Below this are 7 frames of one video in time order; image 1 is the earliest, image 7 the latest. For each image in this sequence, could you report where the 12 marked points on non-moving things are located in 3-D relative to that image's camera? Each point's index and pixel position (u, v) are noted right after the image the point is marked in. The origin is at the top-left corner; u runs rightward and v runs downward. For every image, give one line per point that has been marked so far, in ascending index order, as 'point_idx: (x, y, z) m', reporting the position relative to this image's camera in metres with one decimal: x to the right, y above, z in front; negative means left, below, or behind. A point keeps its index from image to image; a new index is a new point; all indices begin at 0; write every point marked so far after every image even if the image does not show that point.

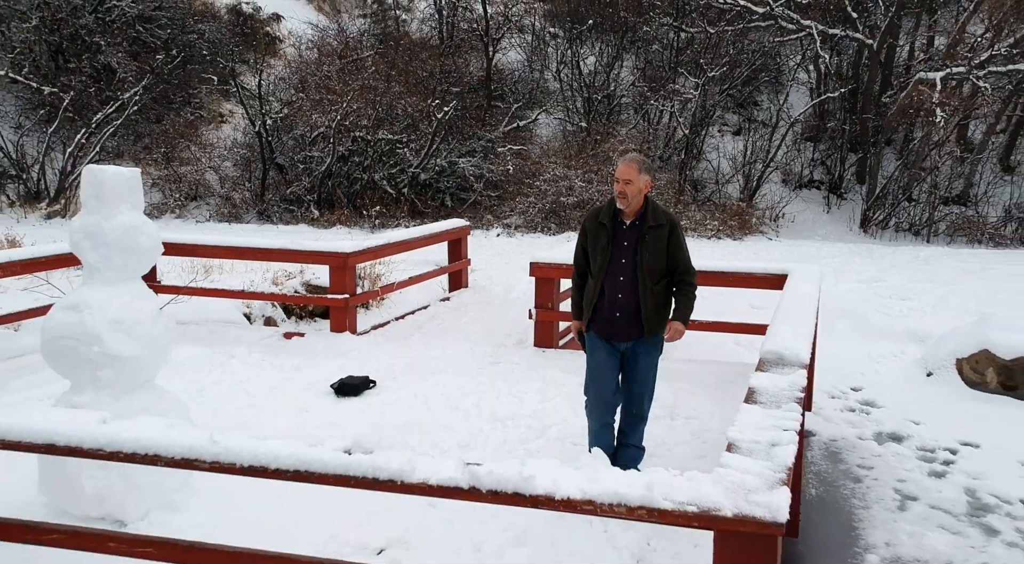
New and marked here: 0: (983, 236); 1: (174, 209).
0: (+6.7, +0.6, +12.6) m
1: (-4.5, +1.0, +11.9) m
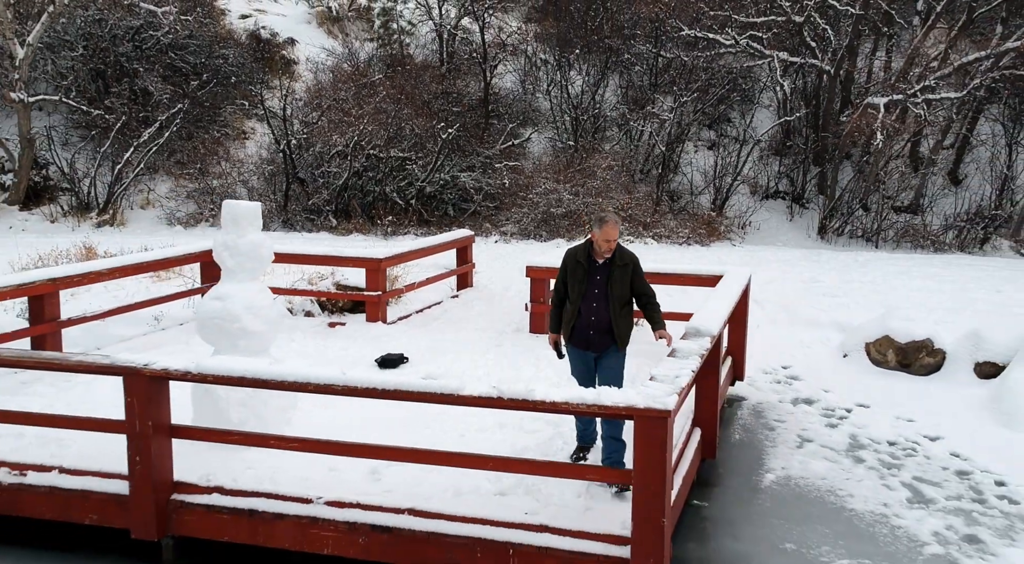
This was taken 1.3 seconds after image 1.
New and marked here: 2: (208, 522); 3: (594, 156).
0: (+6.6, +0.6, +14.2) m
1: (-4.6, +1.0, +13.4) m
2: (-1.4, -1.1, +4.0) m
3: (+1.4, +2.0, +14.5) m
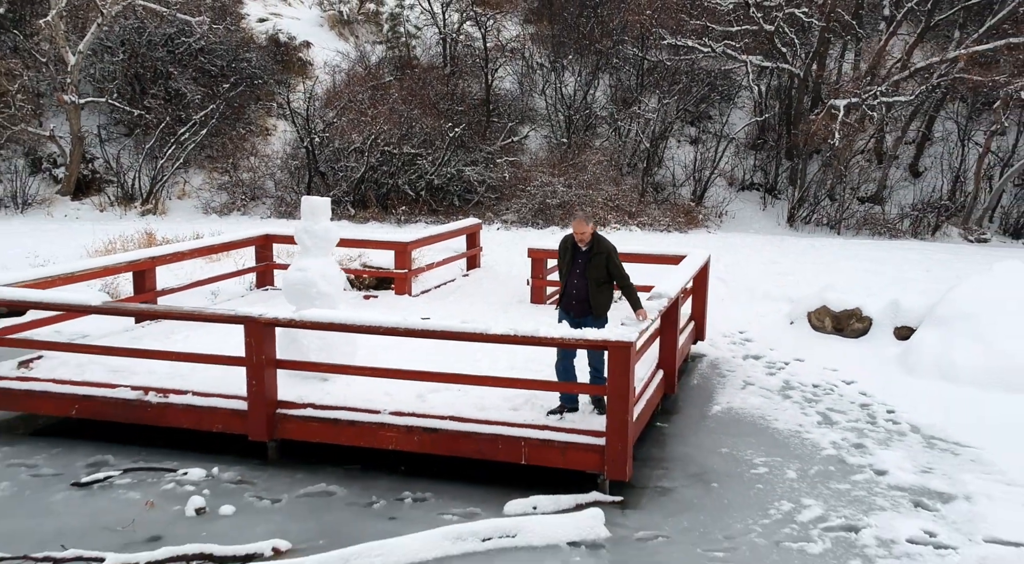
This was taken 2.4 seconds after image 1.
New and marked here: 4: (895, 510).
0: (+6.6, +0.9, +15.8) m
1: (-4.6, +1.3, +15.0) m
2: (-1.3, -0.9, +5.6) m
3: (+1.3, +2.3, +16.0) m
4: (+2.2, -1.3, +5.0) m
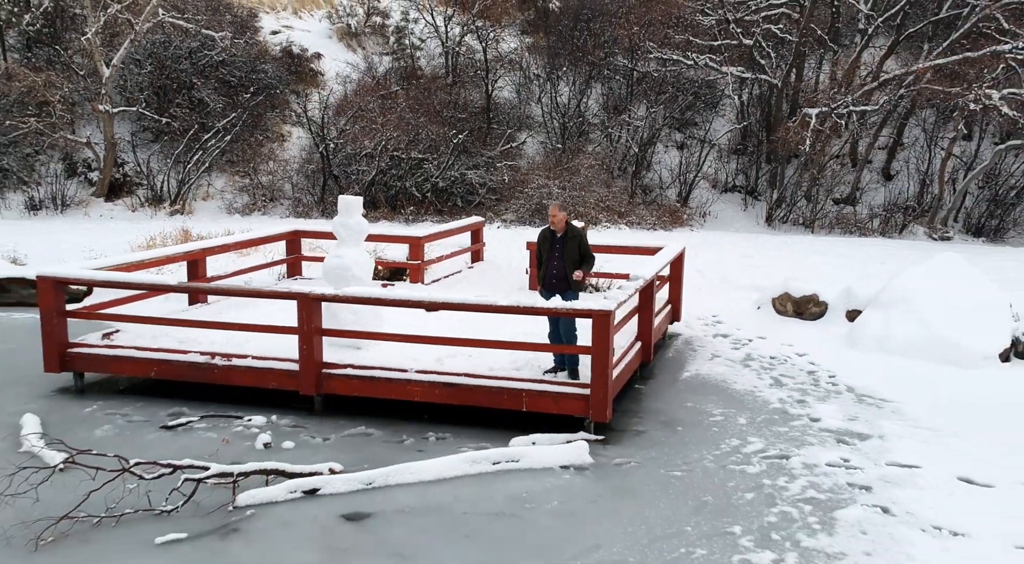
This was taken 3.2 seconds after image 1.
0: (+6.5, +1.0, +17.1) m
1: (-4.6, +1.3, +16.2) m
2: (-1.3, -0.8, +6.8) m
3: (+1.3, +2.4, +17.3) m
4: (+2.2, -1.1, +6.3) m
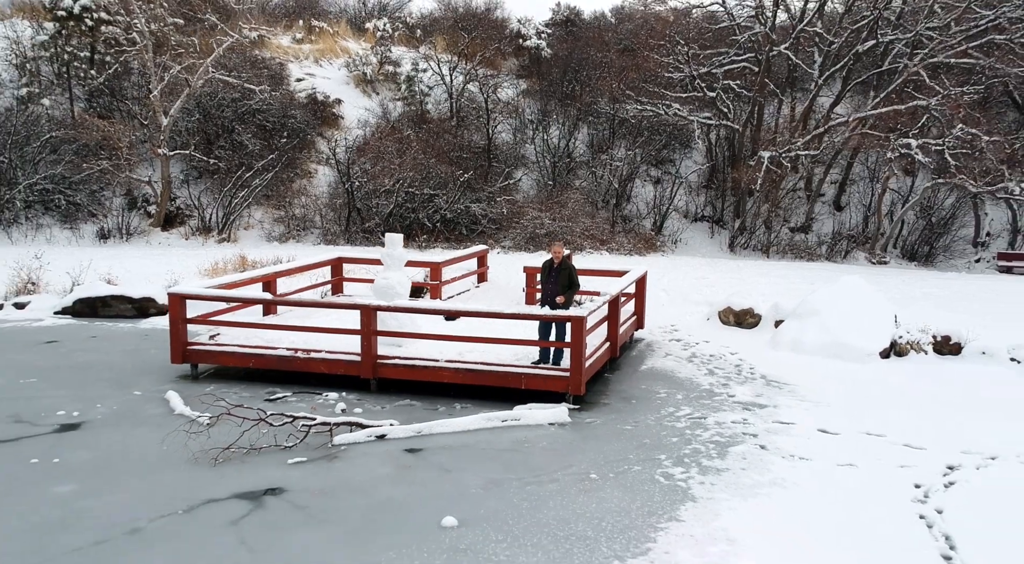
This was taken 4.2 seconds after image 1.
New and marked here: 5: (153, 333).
0: (+6.5, +0.6, +19.9) m
1: (-4.6, +1.0, +18.9) m
2: (-1.3, -0.9, +9.5) m
3: (+1.3, +2.0, +20.1) m
4: (+2.2, -1.3, +9.0) m
5: (-4.8, -0.7, +12.1) m
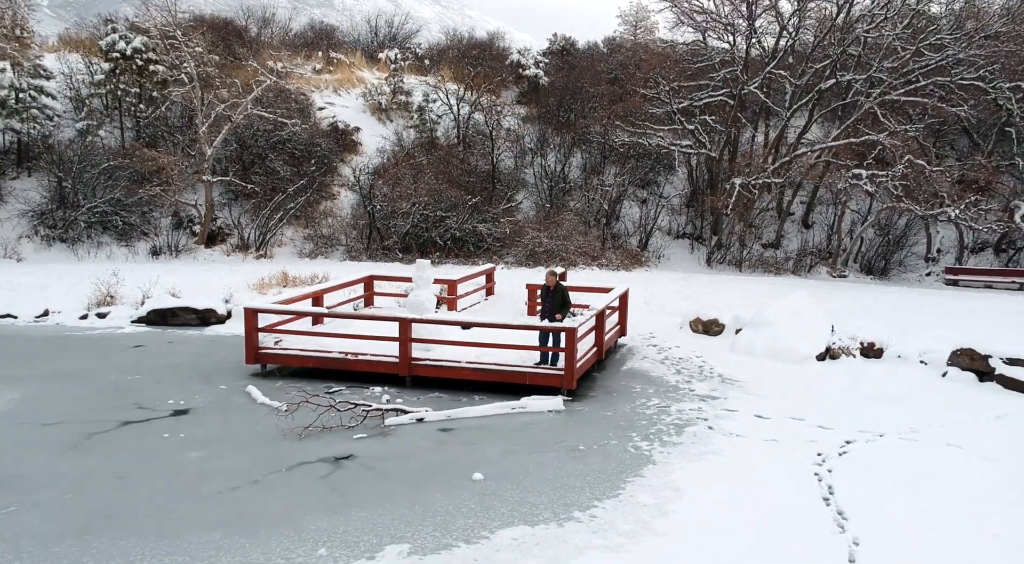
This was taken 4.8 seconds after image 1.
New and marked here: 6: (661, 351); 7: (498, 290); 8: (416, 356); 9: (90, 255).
0: (+6.5, +0.3, +22.4) m
1: (-4.6, +0.7, +21.4) m
2: (-1.2, -1.2, +12.0) m
3: (+1.3, +1.7, +22.6) m
4: (+2.3, -1.5, +11.5) m
5: (-4.8, -0.9, +14.6) m
6: (+2.5, -1.1, +14.6) m
7: (-0.3, -0.2, +17.8) m
8: (-1.3, -1.0, +12.4) m
9: (-9.4, +0.6, +19.8) m
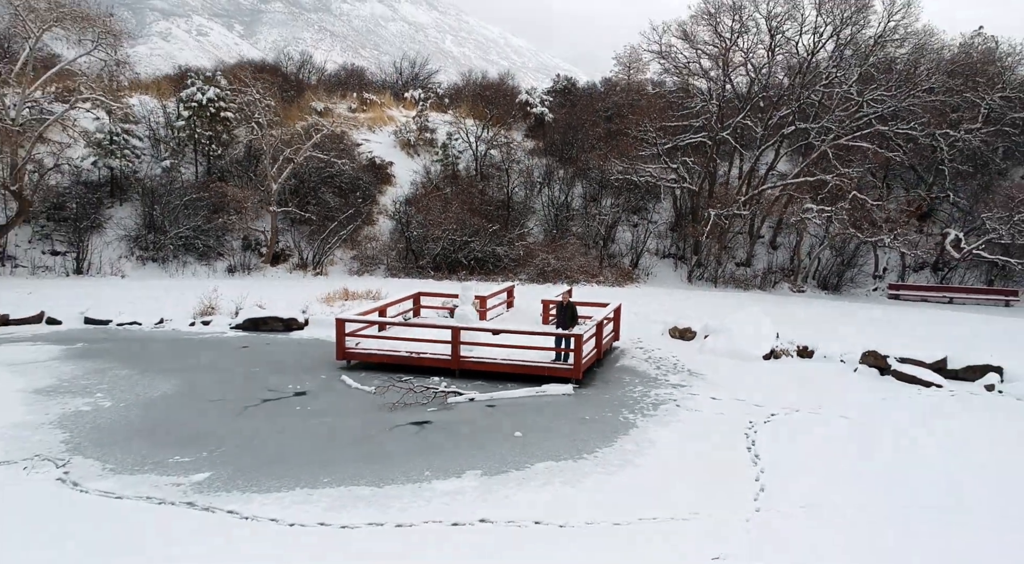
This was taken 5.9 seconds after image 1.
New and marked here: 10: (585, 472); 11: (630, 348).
0: (+6.9, -0.1, +26.8) m
1: (-4.2, +0.3, +25.7) m
2: (-0.8, -1.5, +16.3) m
3: (+1.7, +1.3, +26.9) m
4: (+2.7, -1.9, +15.8) m
5: (-4.4, -1.3, +18.8) m
6: (+2.9, -1.5, +18.9) m
7: (+0.1, -0.6, +22.0) m
8: (-0.9, -1.3, +16.7) m
9: (-9.0, +0.3, +24.1) m
10: (+1.0, -2.6, +12.0) m
11: (+2.5, -1.4, +19.1) m
